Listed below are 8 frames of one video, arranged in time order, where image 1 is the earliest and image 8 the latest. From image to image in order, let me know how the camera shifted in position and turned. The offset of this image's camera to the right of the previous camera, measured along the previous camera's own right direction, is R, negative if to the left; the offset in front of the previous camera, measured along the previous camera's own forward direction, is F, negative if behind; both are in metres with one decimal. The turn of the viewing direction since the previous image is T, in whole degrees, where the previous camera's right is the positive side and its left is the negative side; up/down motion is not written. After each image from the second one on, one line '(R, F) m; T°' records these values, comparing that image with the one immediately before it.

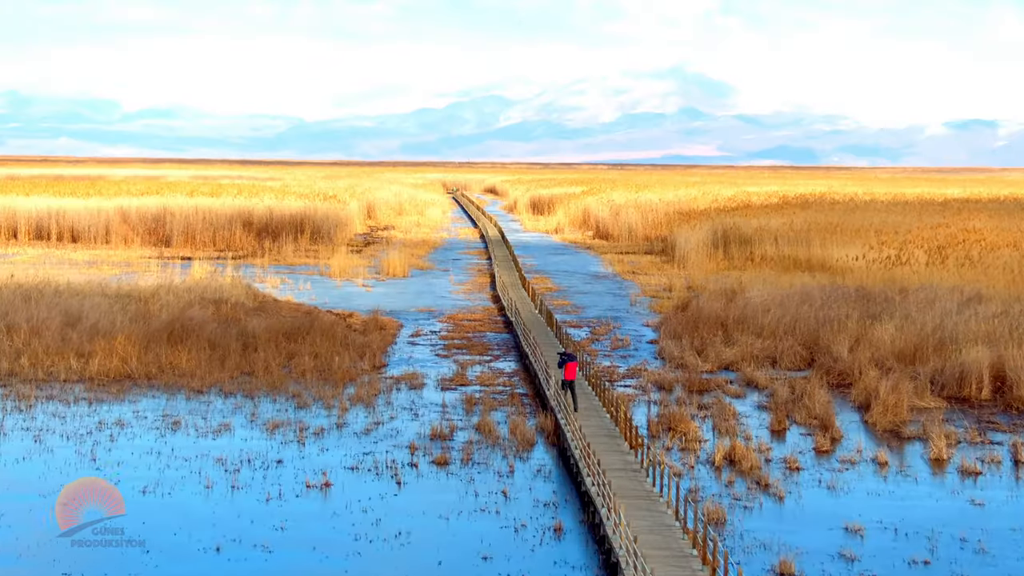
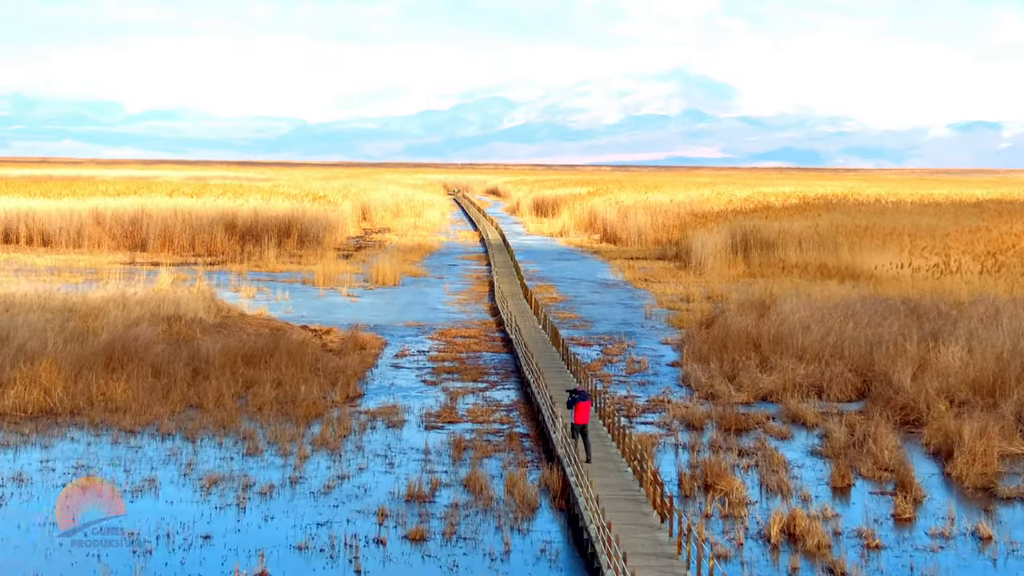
(0.0, +2.1) m; 0°
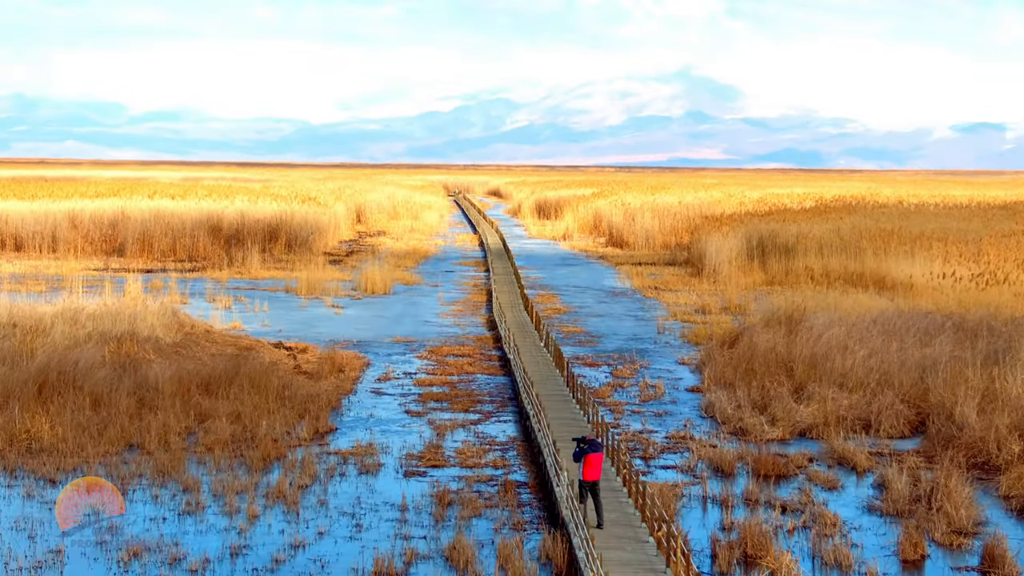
(0.0, +1.6) m; 0°
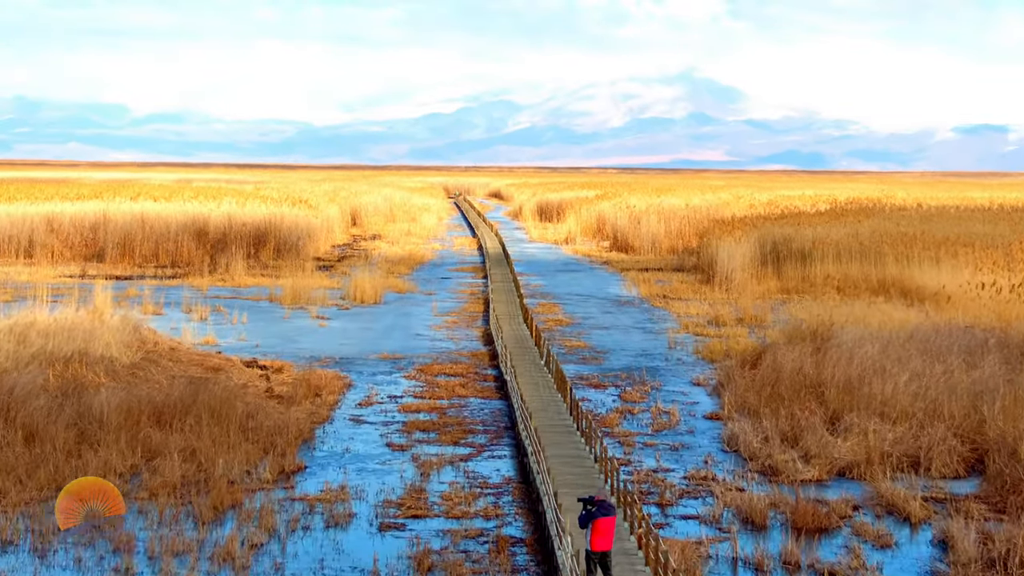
(0.0, +1.3) m; 0°
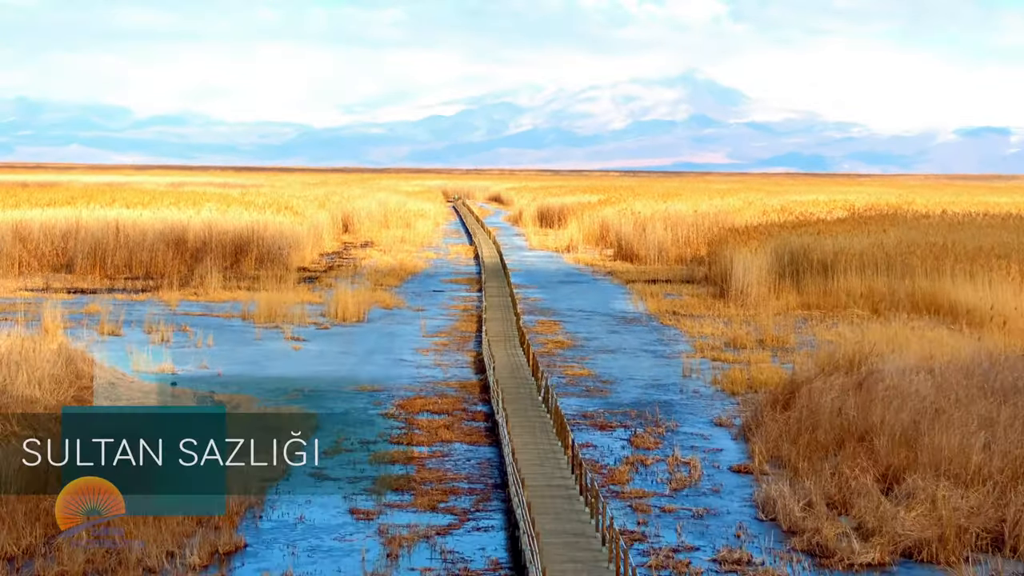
(+0.1, +1.6) m; 0°
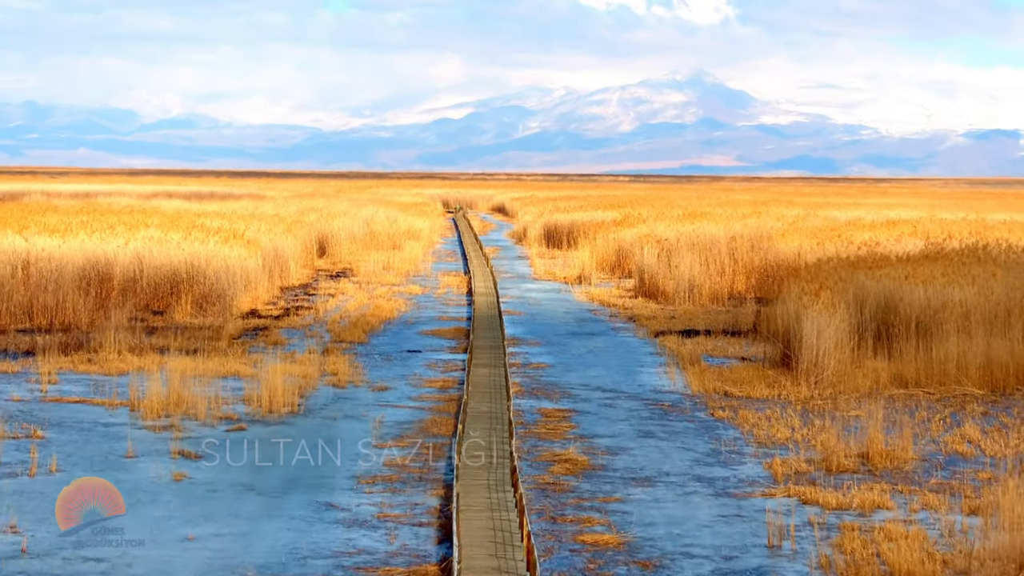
(+0.1, +4.8) m; 0°
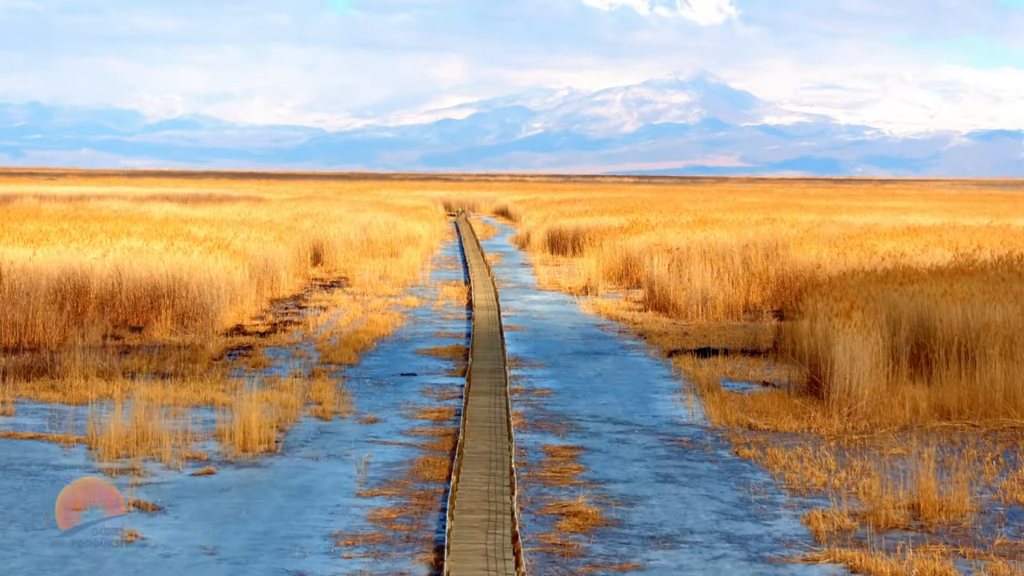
(0.0, +1.3) m; 0°
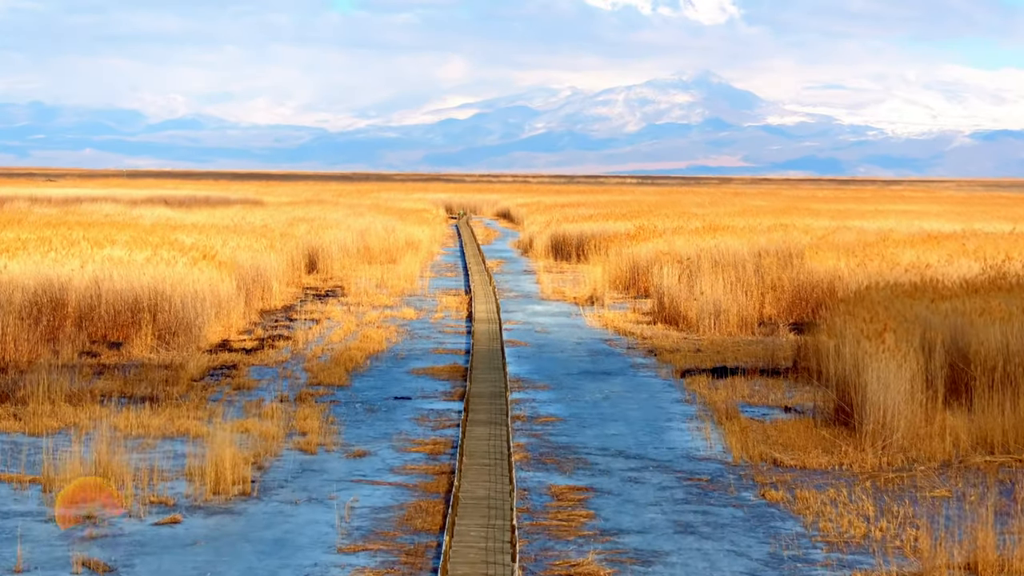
(0.0, +1.1) m; 0°
